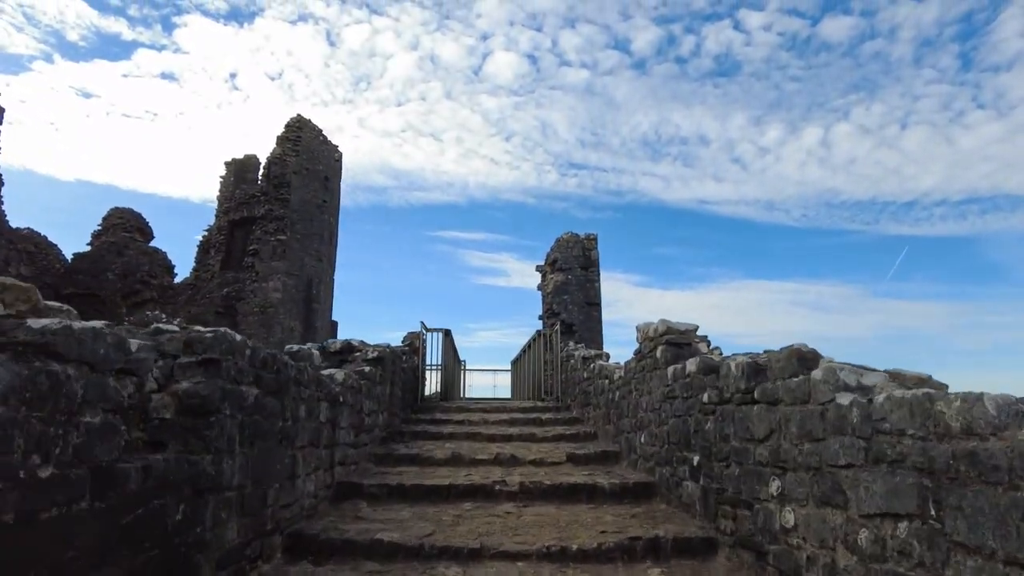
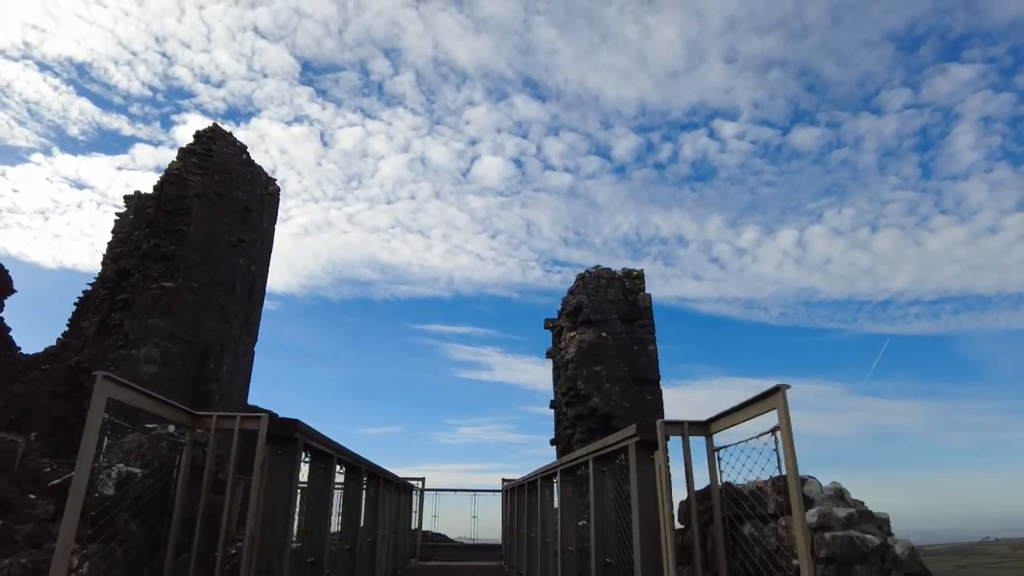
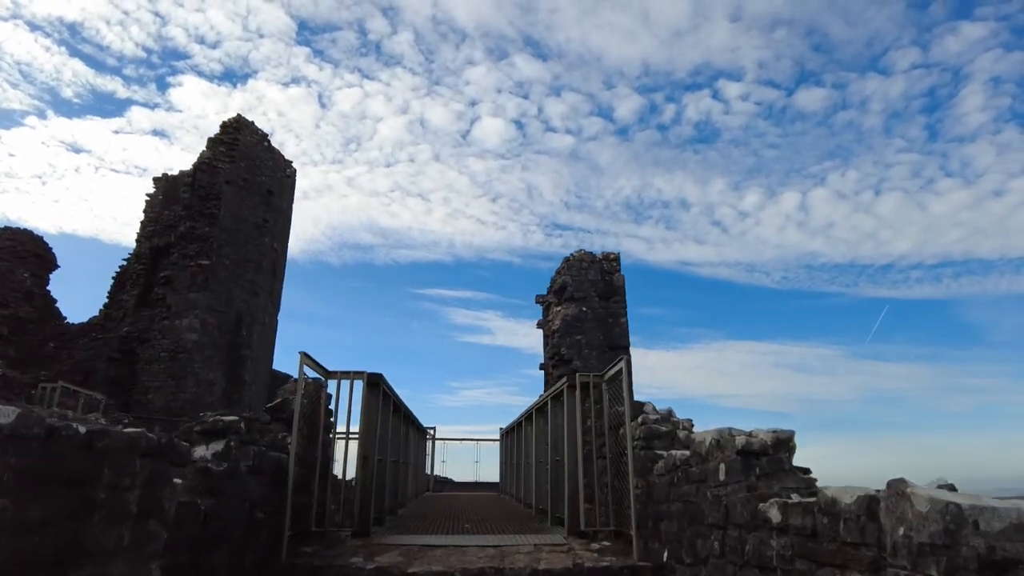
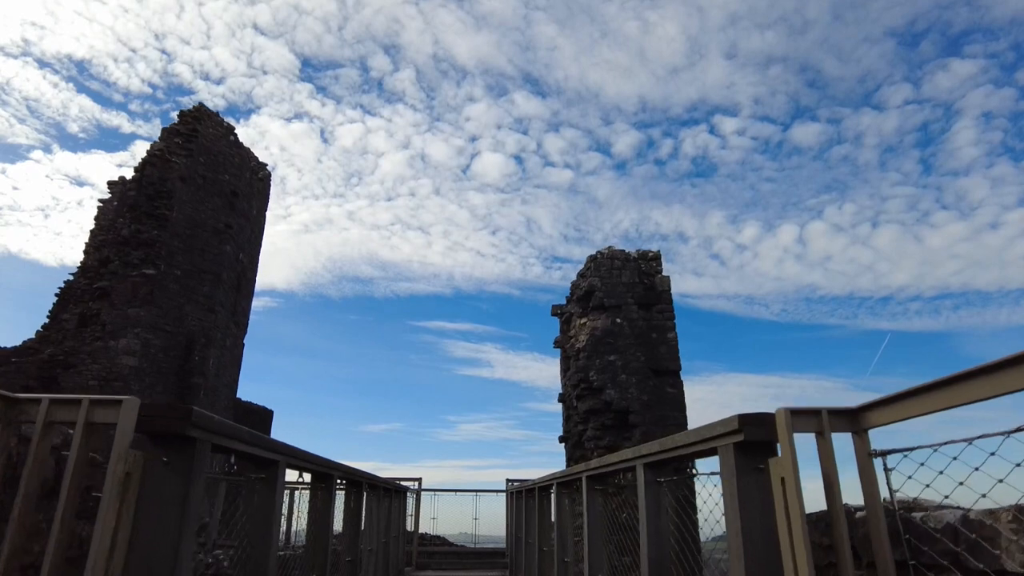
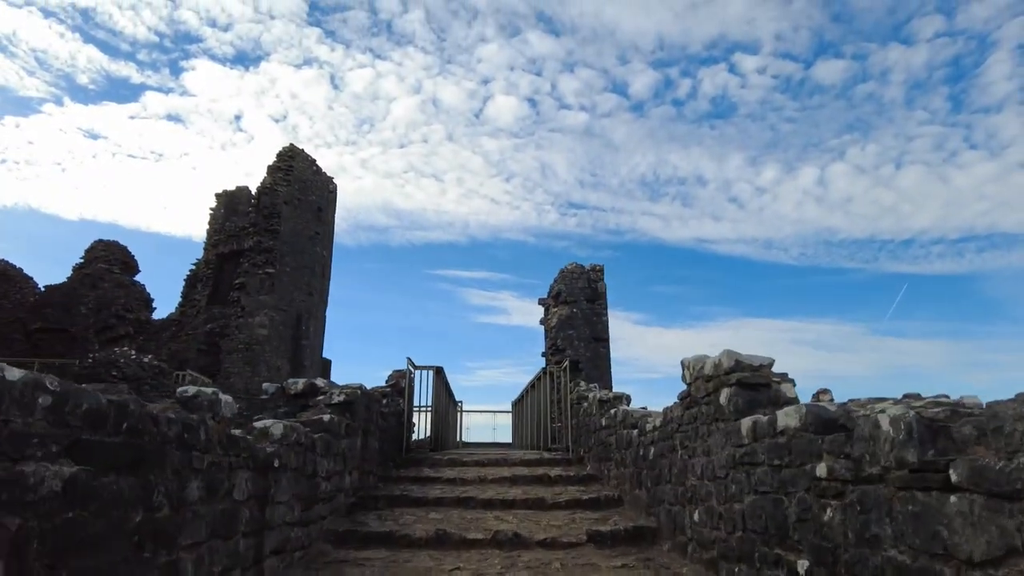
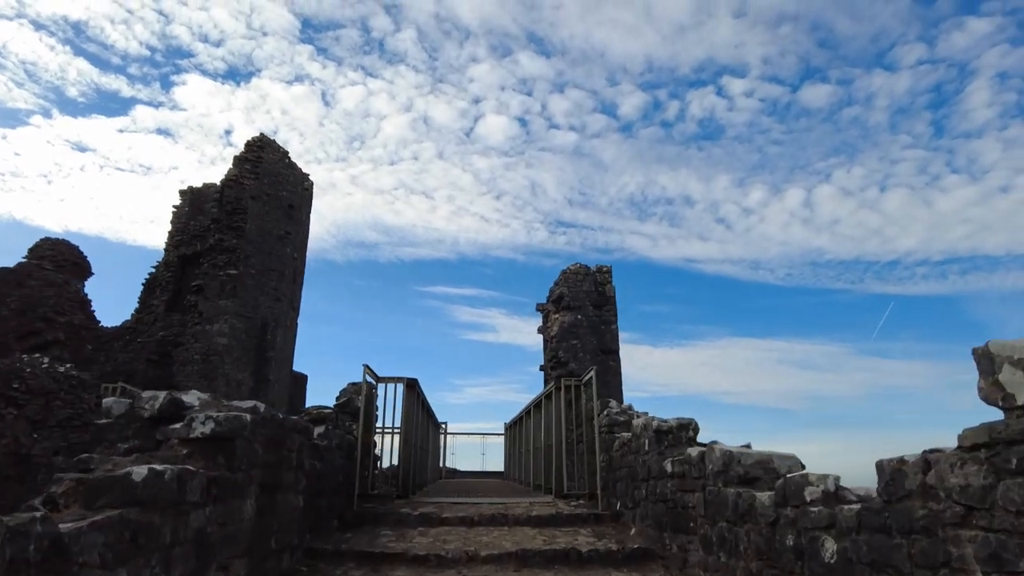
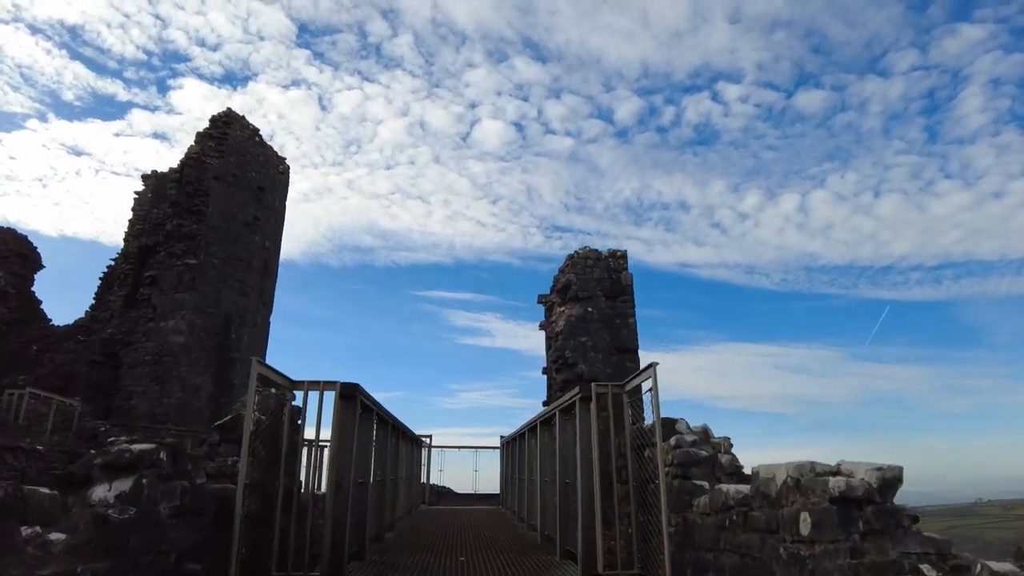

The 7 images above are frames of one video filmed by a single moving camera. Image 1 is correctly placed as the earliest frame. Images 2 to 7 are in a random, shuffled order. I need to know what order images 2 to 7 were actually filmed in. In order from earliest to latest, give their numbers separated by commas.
5, 6, 3, 7, 2, 4
